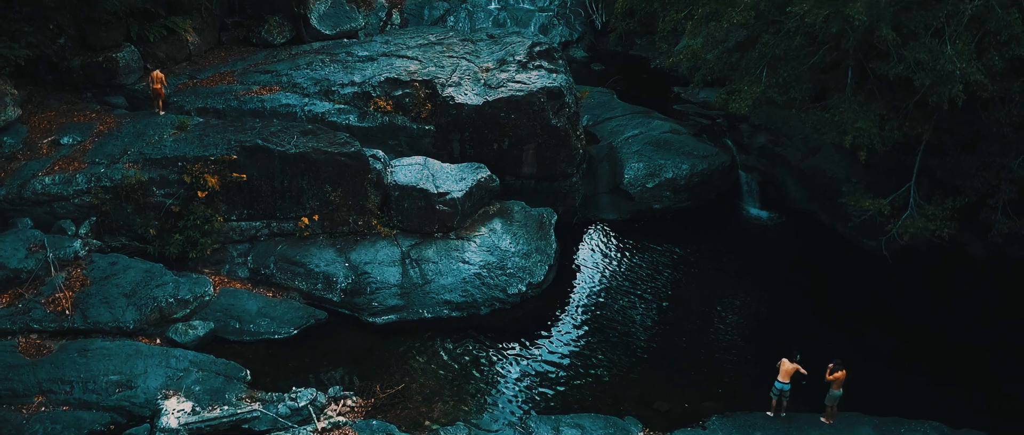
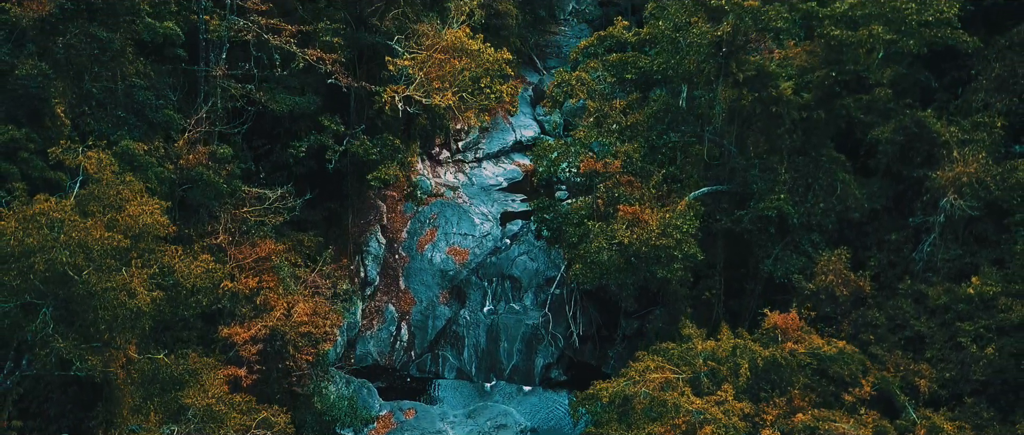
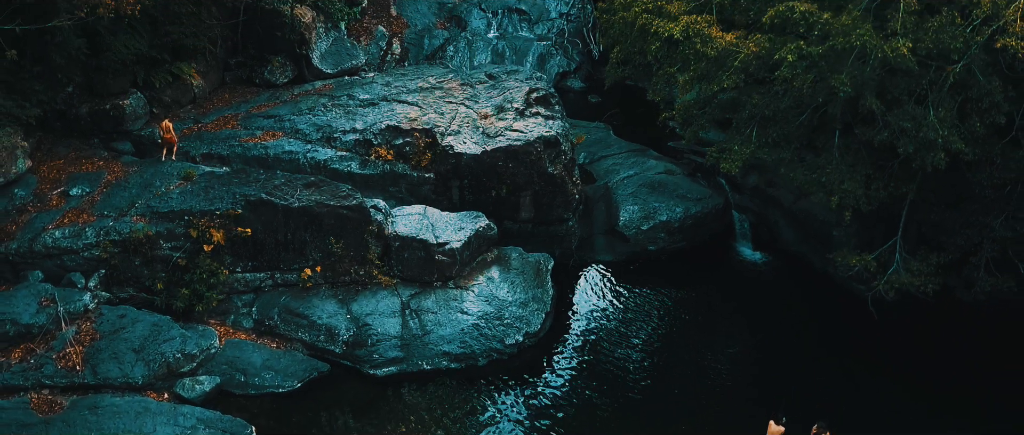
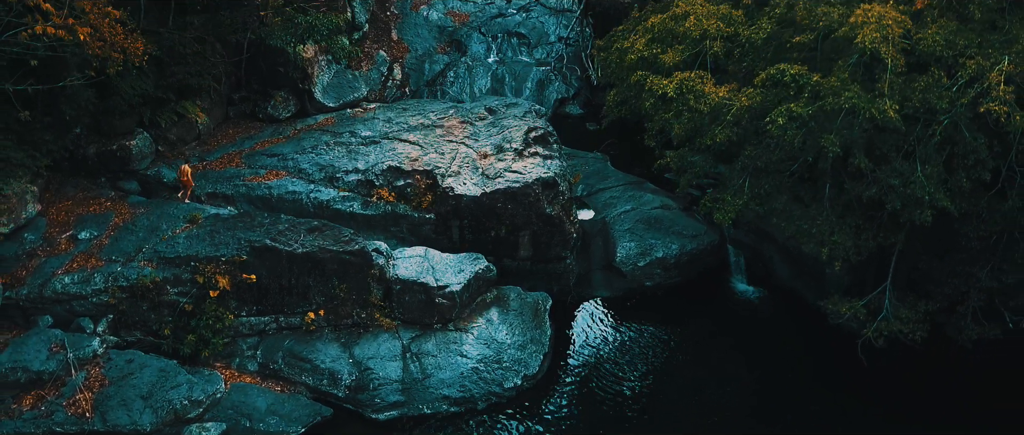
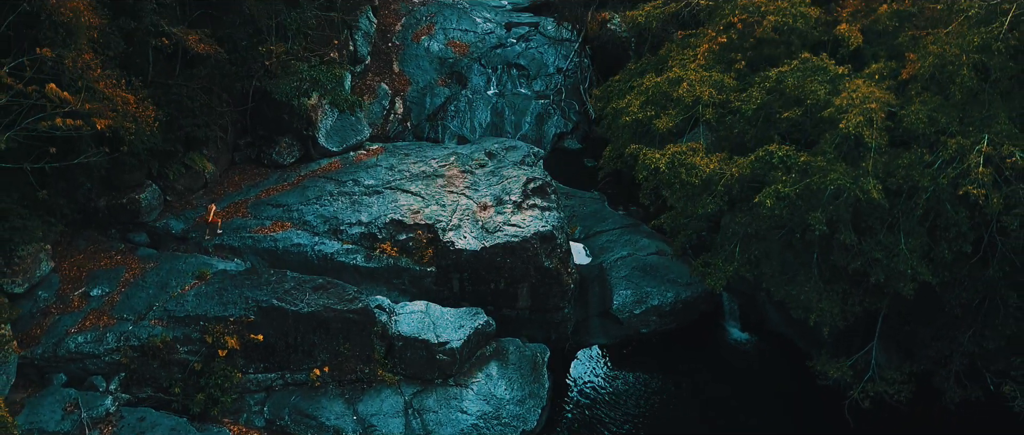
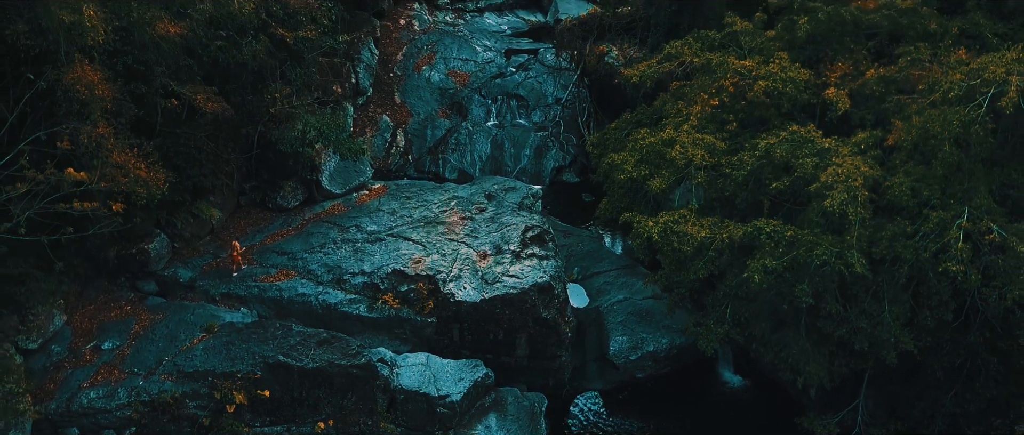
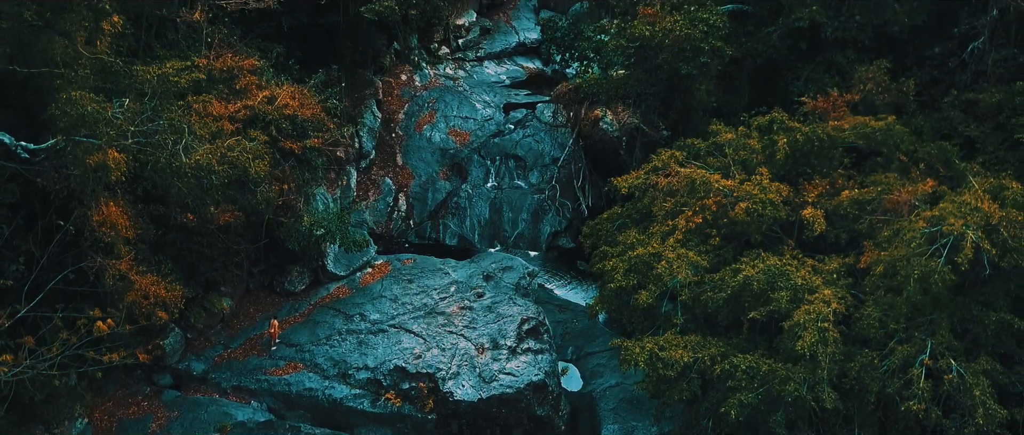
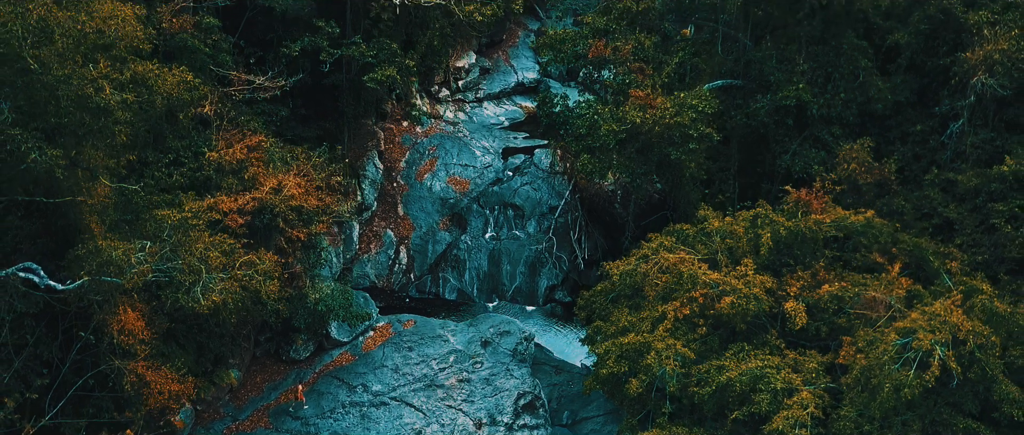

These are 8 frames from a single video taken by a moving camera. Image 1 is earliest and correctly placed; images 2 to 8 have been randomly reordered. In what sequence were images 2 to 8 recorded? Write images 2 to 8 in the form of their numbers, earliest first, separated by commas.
3, 4, 5, 6, 7, 8, 2
